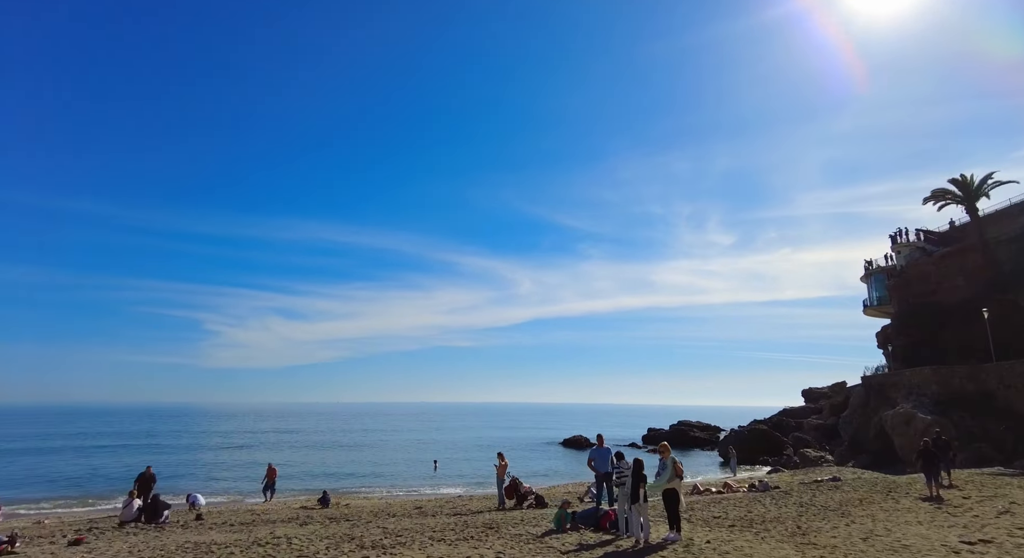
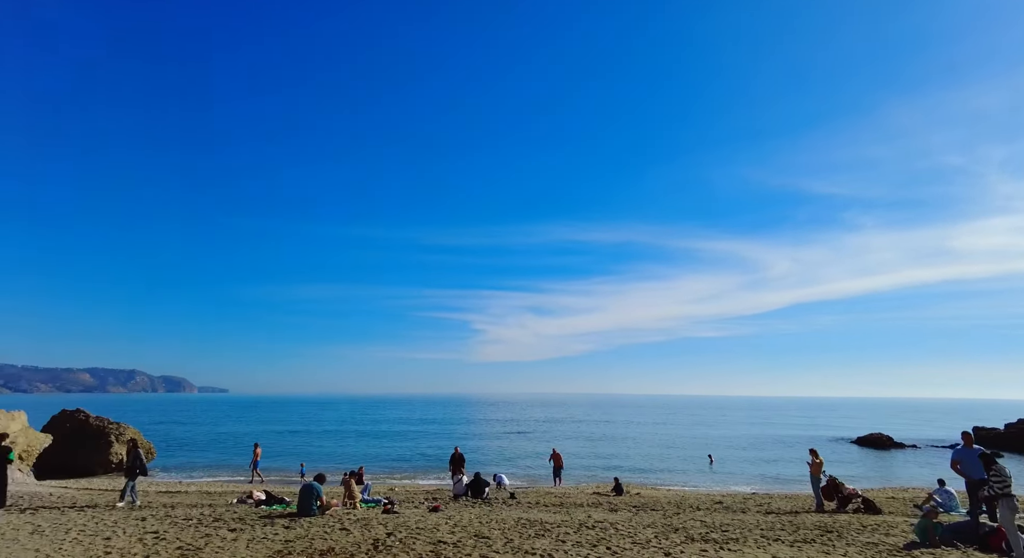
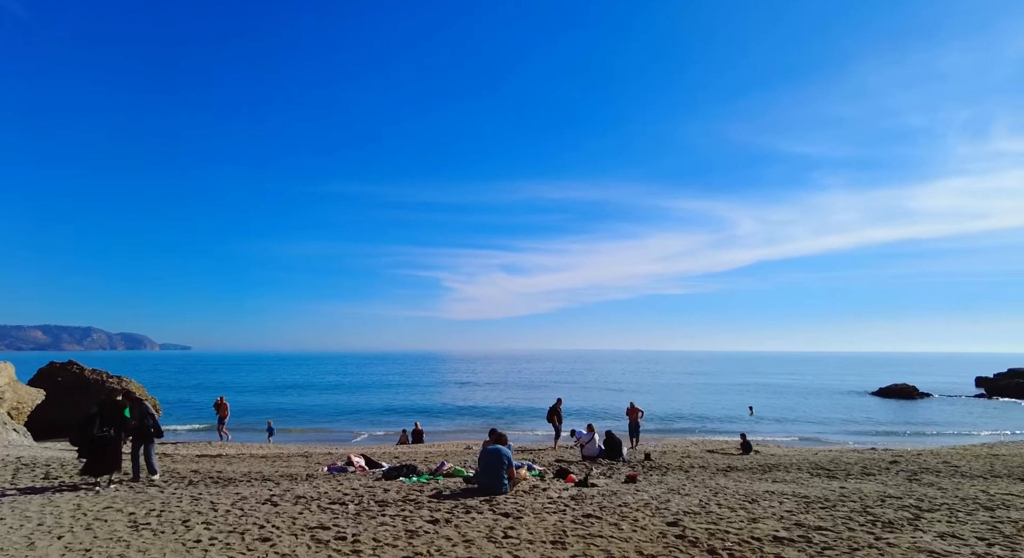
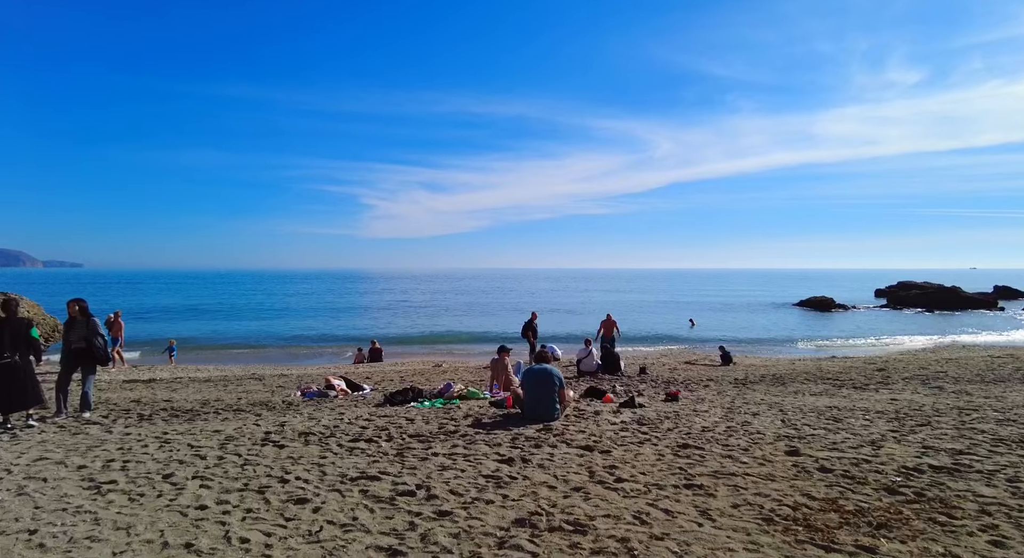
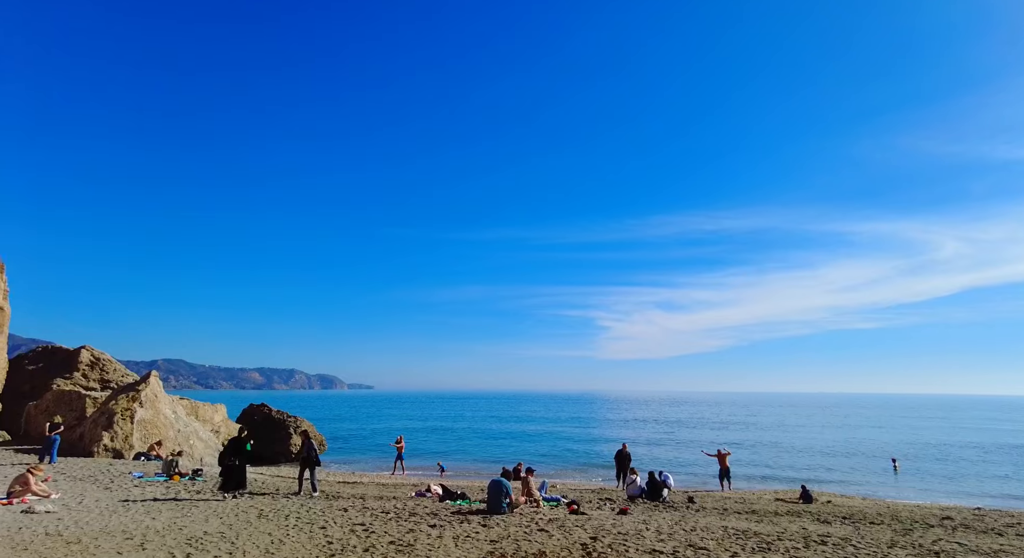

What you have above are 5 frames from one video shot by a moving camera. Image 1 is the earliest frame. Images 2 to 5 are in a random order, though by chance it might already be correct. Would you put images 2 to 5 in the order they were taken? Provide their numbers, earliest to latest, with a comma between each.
2, 5, 3, 4
